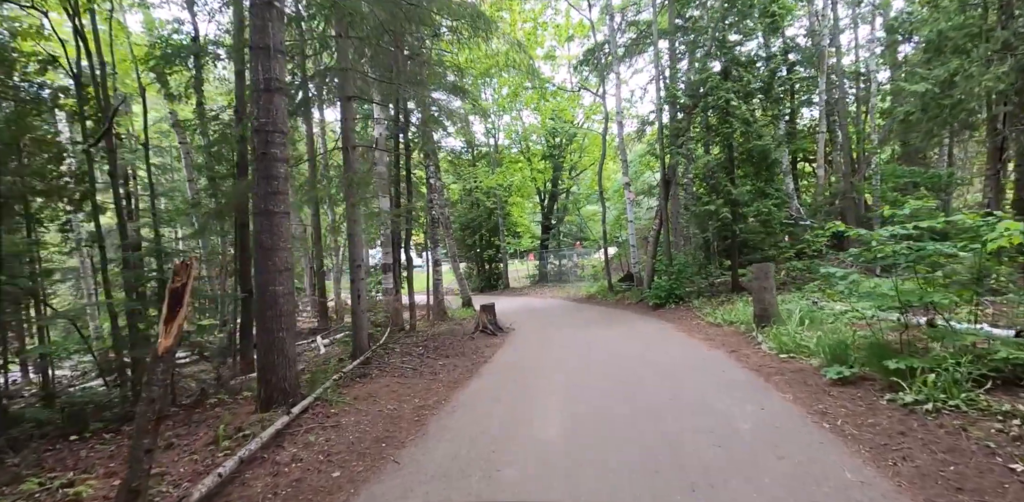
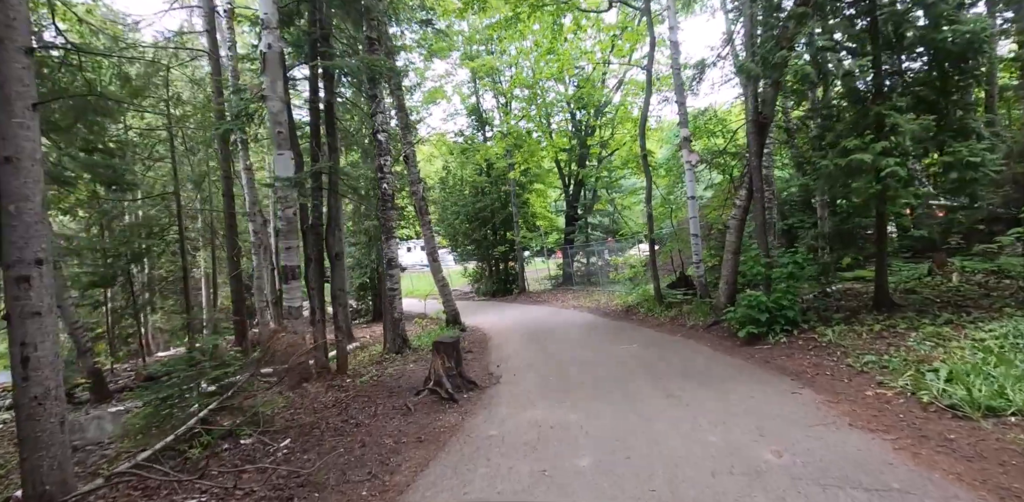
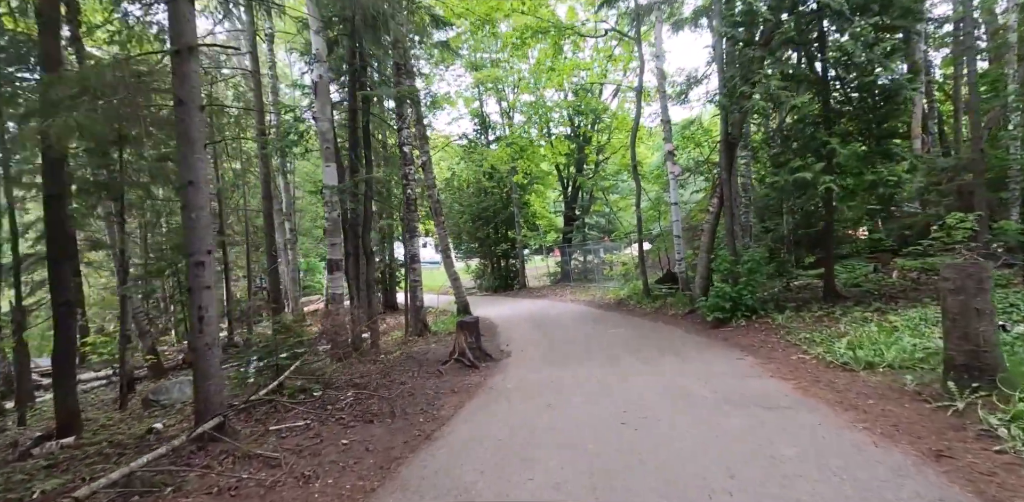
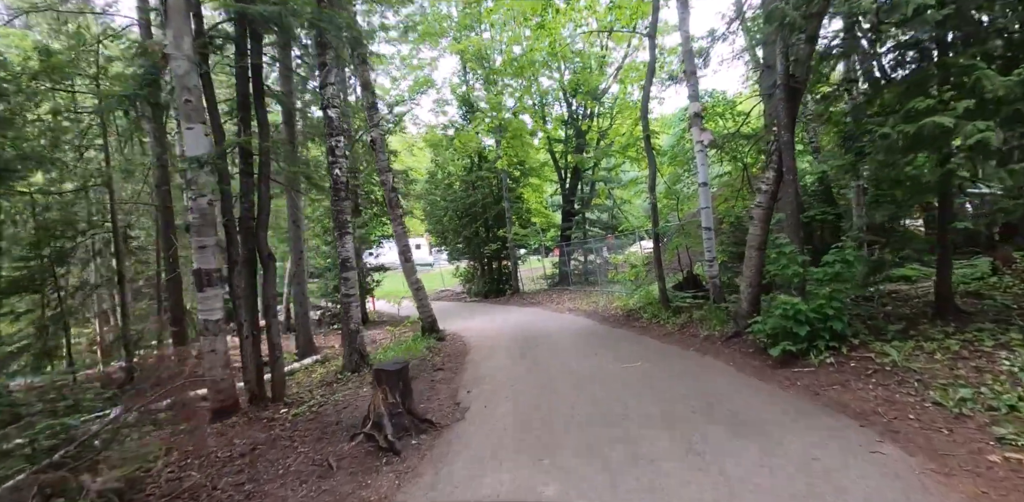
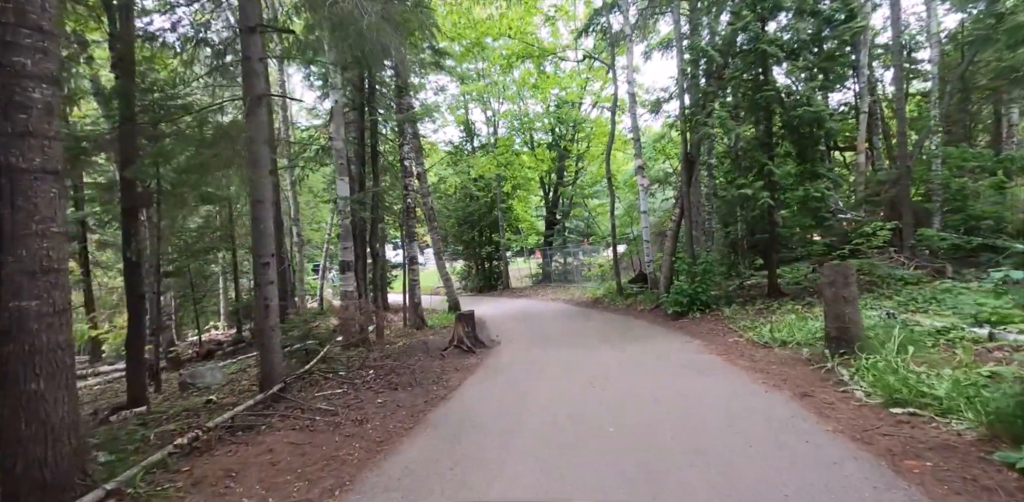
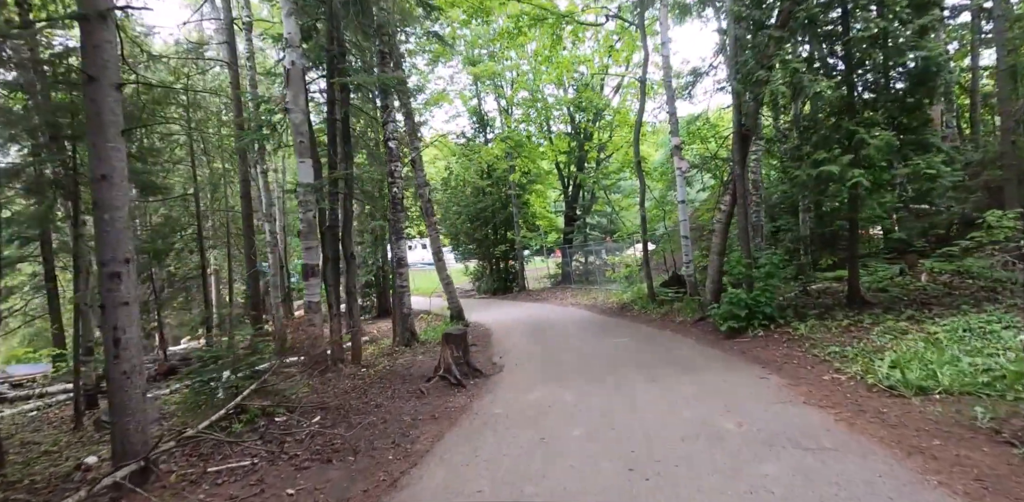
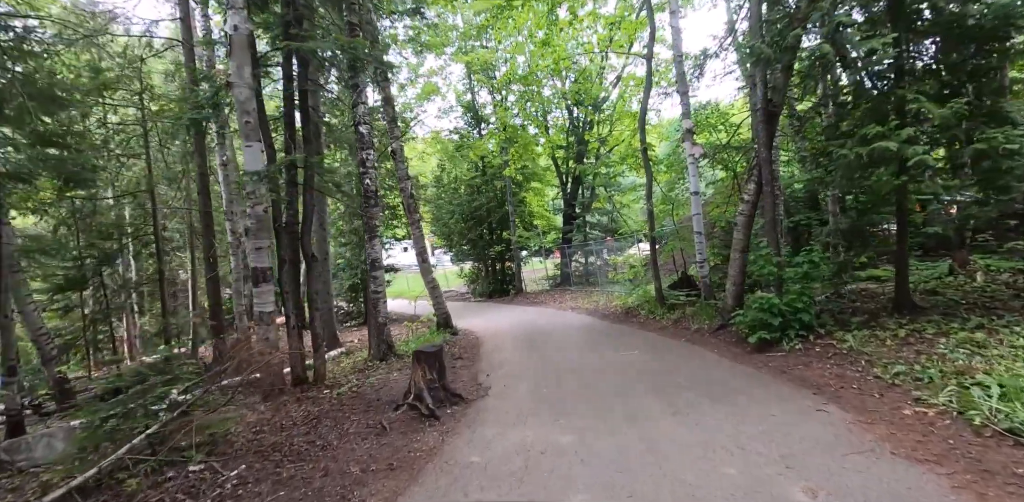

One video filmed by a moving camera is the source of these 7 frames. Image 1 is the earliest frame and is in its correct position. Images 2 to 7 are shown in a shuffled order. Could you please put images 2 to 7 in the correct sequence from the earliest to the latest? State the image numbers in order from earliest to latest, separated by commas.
5, 3, 6, 2, 7, 4
